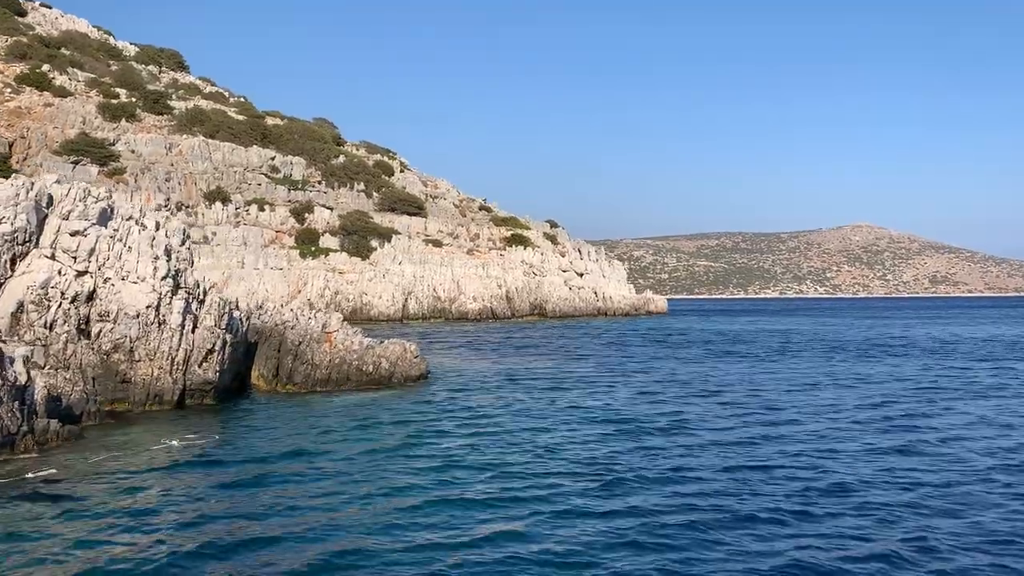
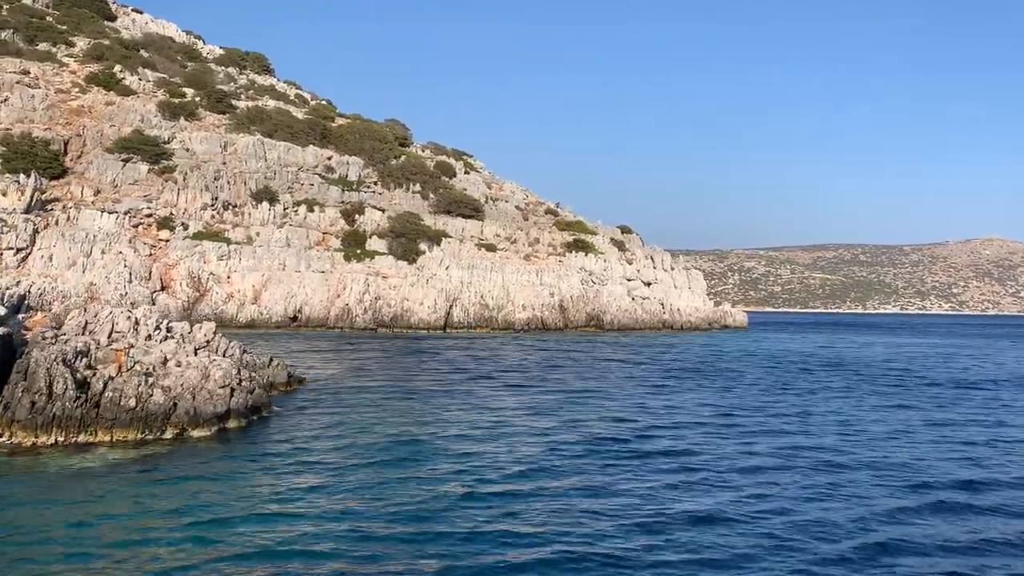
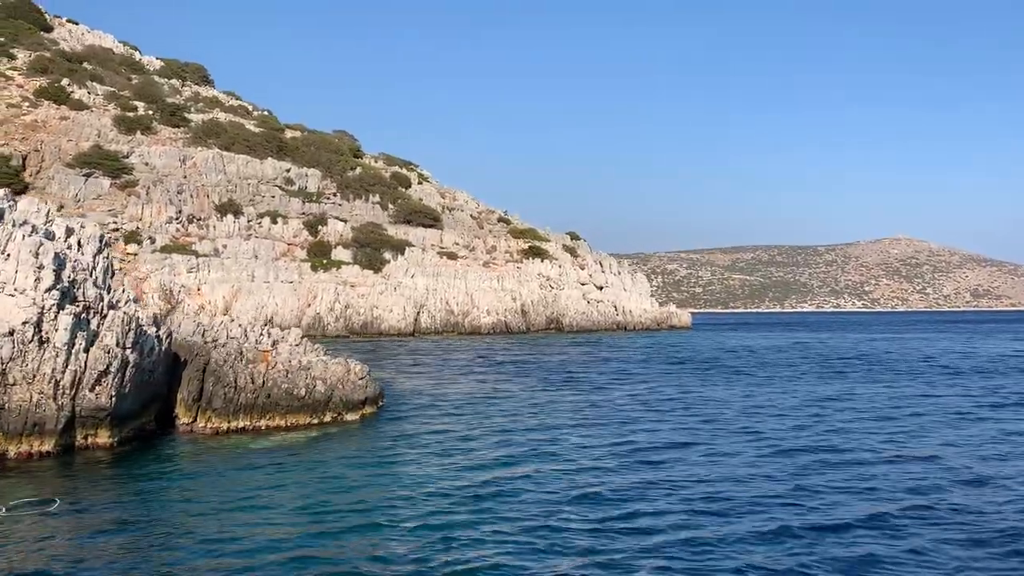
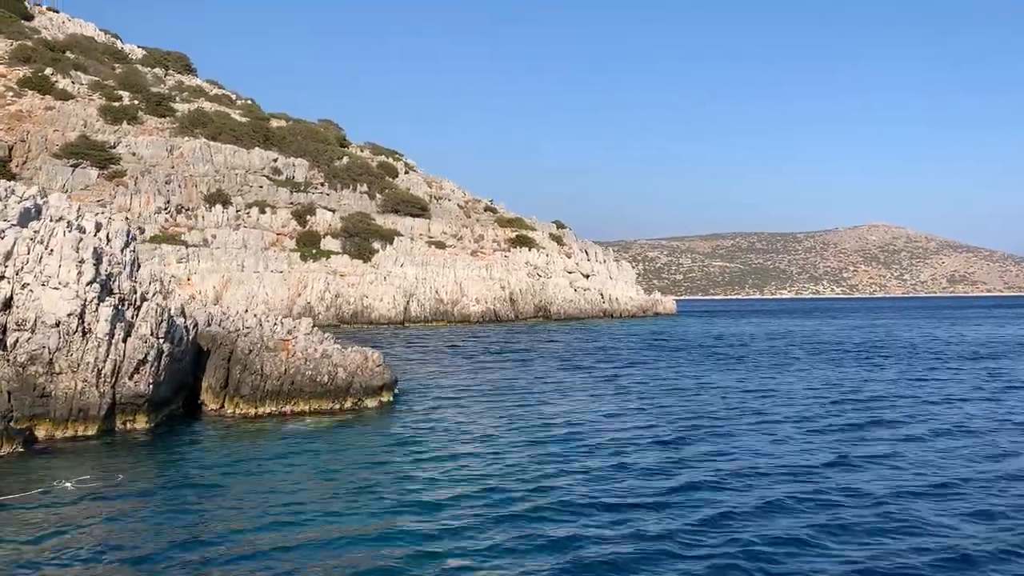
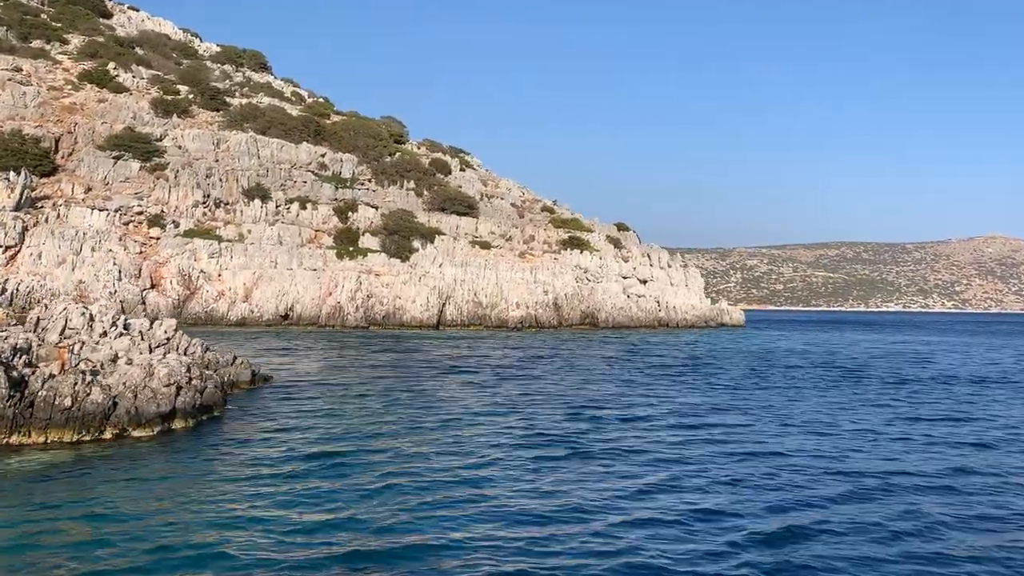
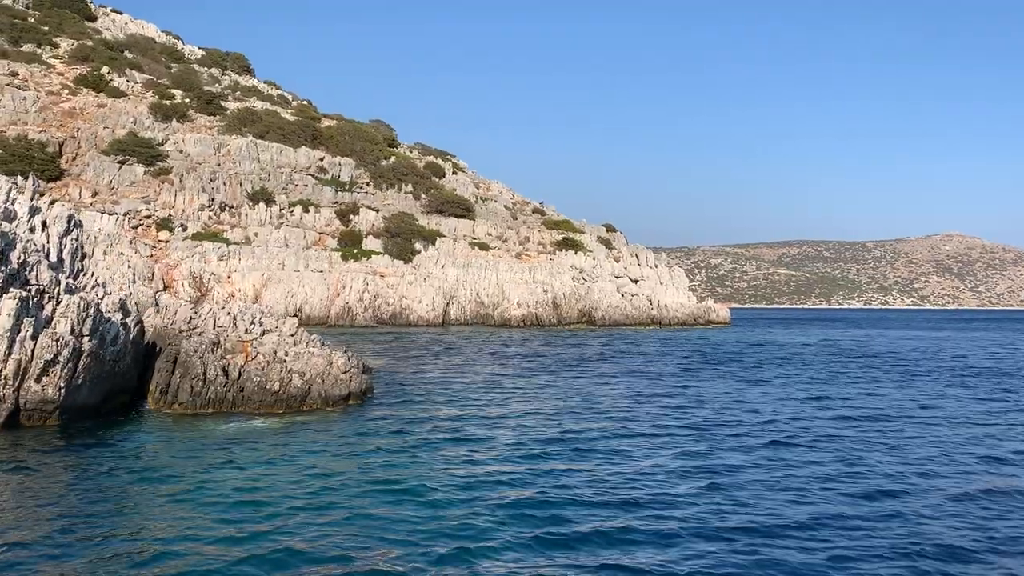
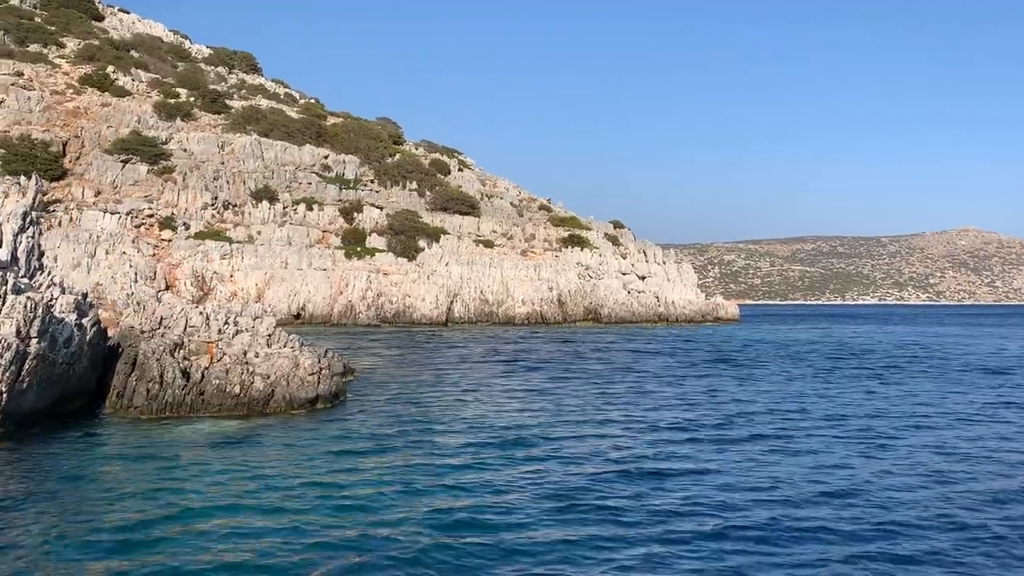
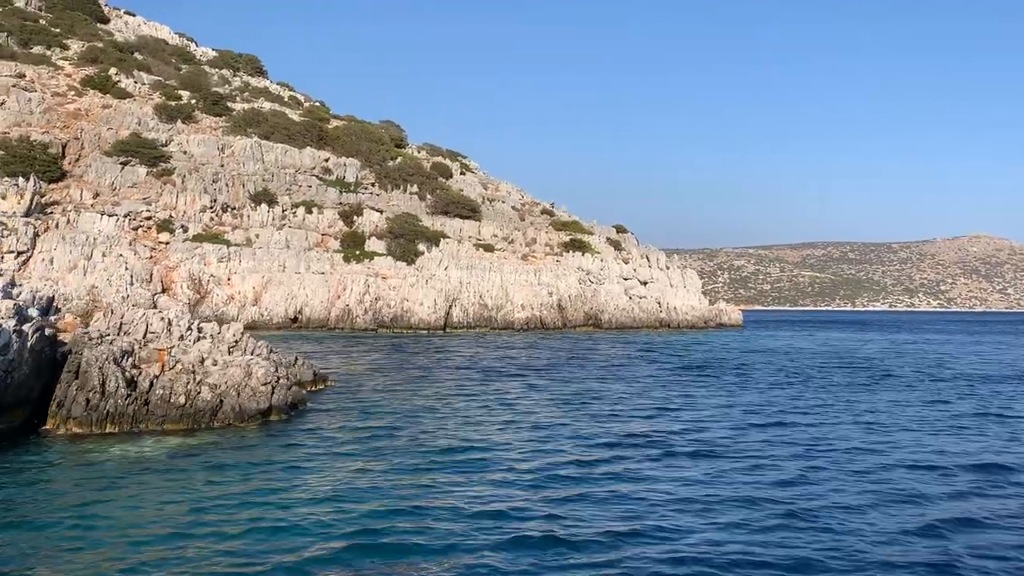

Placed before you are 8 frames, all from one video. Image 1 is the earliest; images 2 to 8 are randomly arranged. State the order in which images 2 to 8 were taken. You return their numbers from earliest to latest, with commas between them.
4, 3, 6, 7, 8, 2, 5
